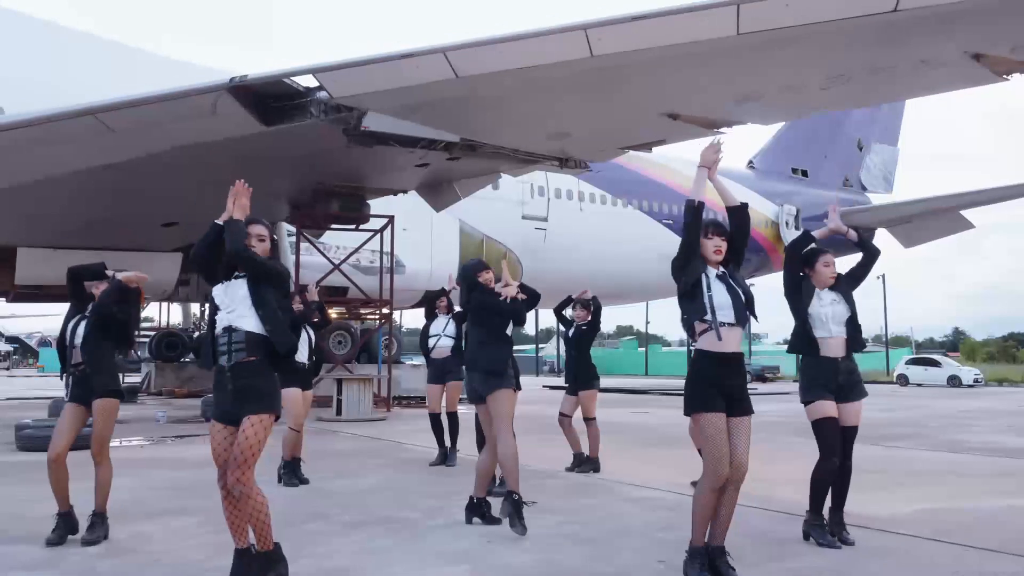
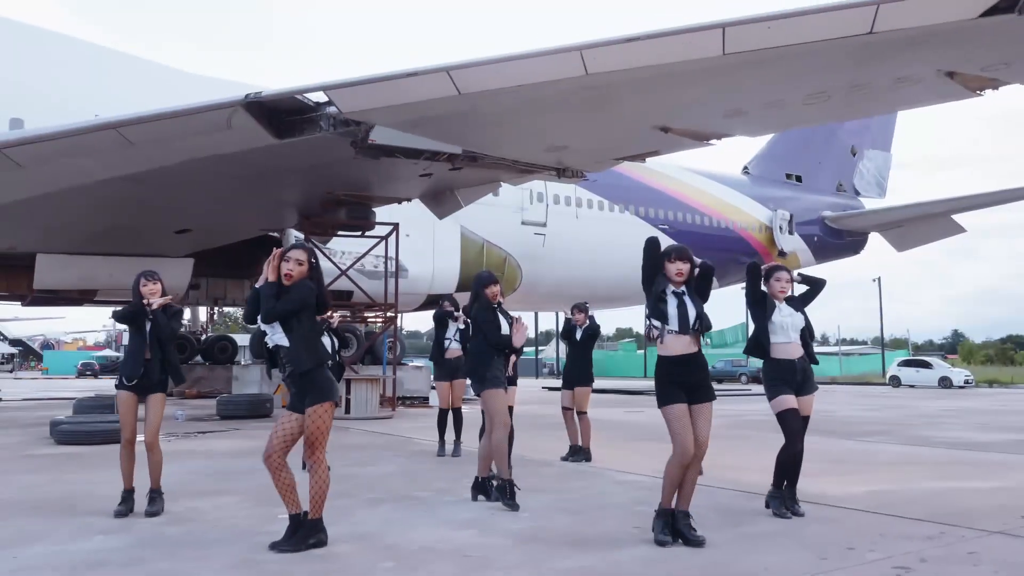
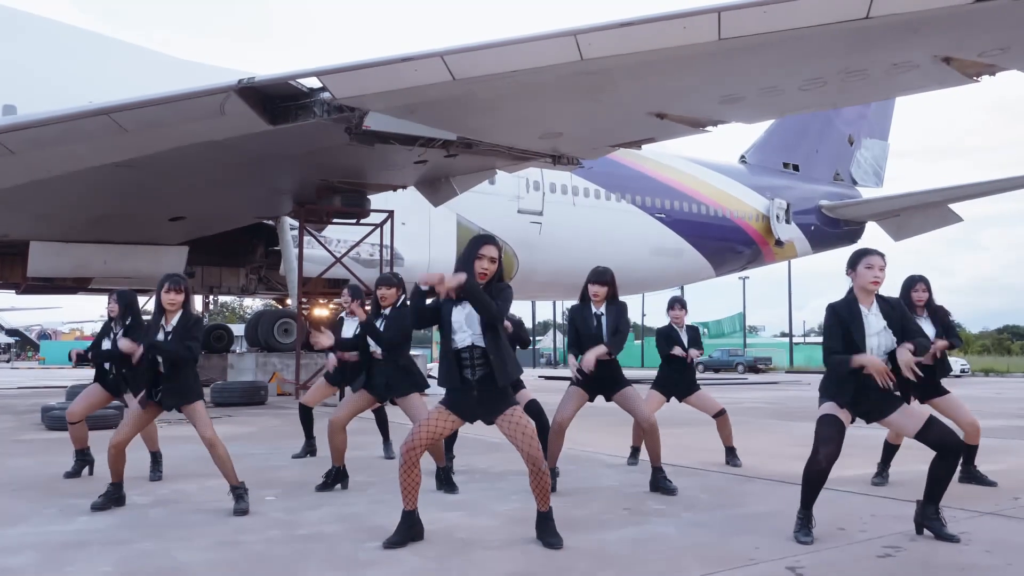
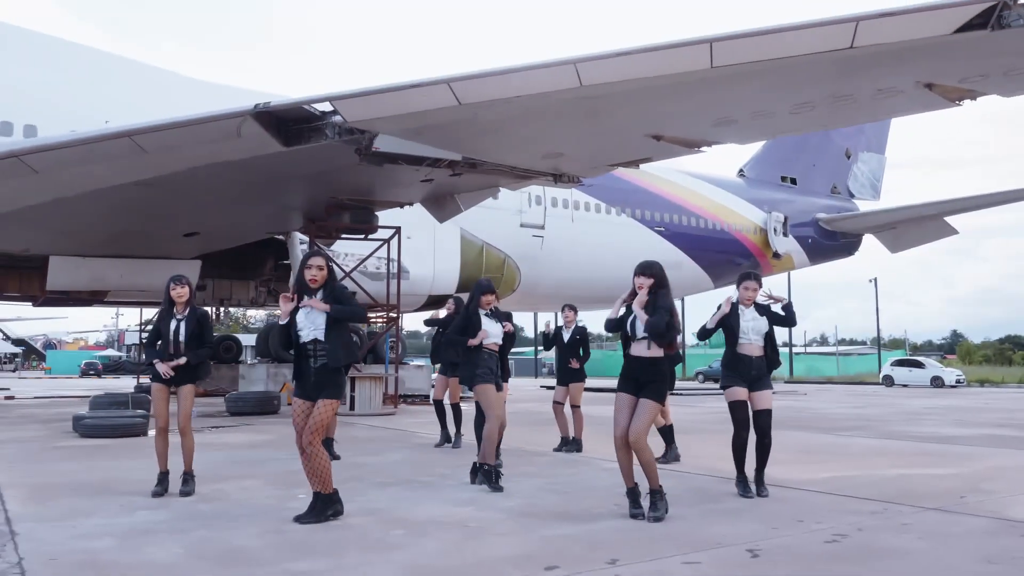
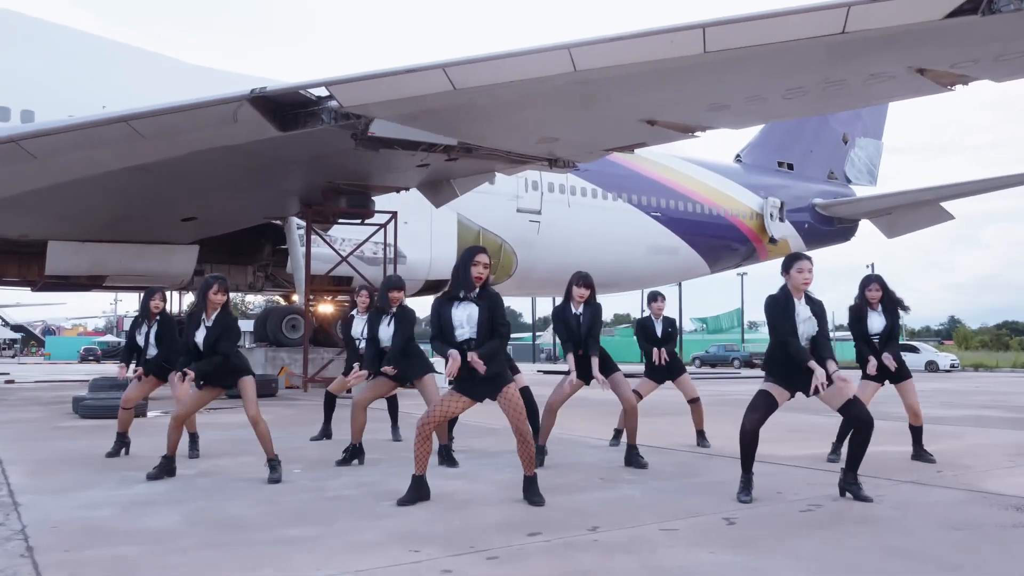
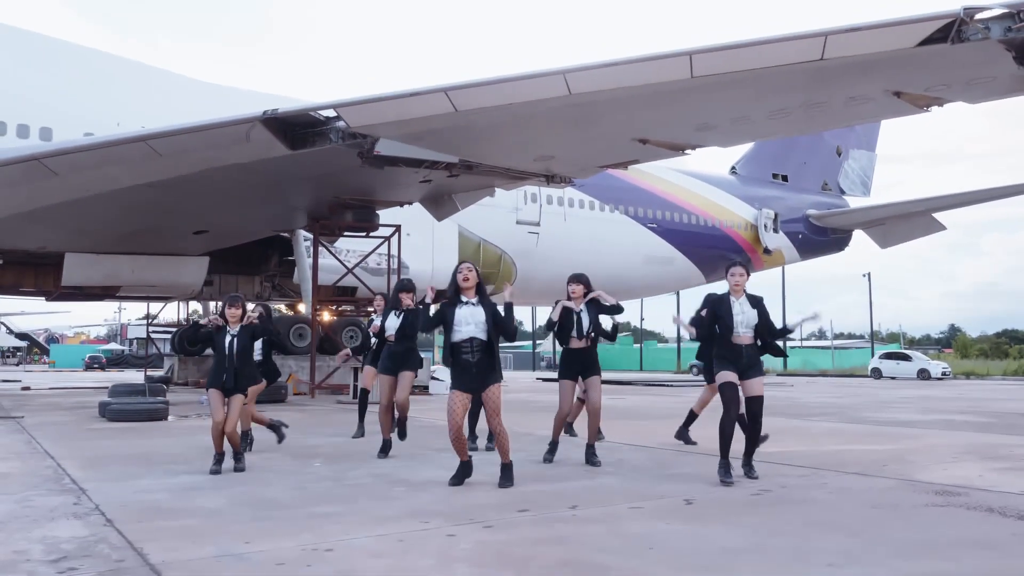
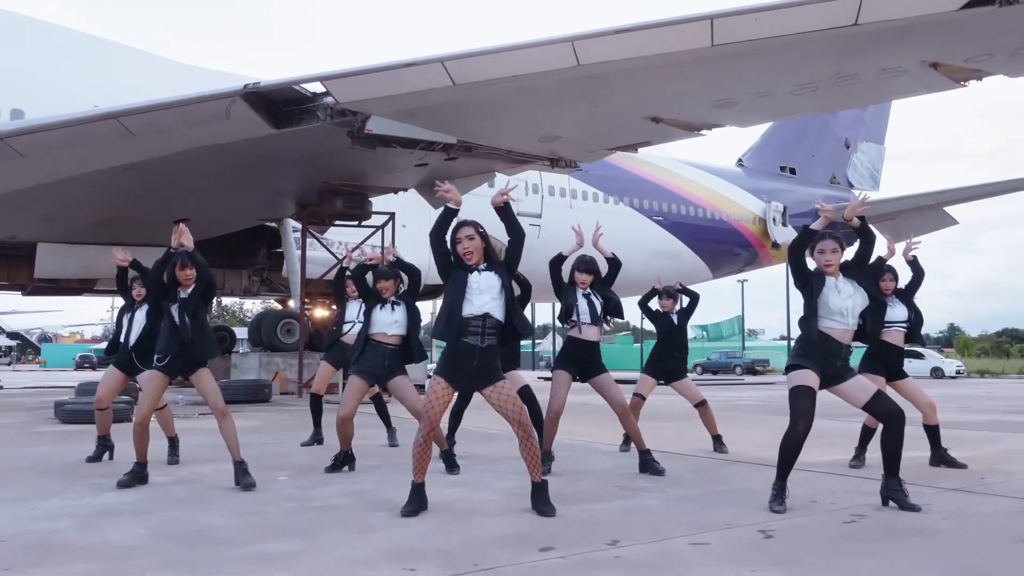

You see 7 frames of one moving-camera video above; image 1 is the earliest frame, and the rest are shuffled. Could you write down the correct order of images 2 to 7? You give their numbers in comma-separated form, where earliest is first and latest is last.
2, 4, 6, 5, 3, 7
